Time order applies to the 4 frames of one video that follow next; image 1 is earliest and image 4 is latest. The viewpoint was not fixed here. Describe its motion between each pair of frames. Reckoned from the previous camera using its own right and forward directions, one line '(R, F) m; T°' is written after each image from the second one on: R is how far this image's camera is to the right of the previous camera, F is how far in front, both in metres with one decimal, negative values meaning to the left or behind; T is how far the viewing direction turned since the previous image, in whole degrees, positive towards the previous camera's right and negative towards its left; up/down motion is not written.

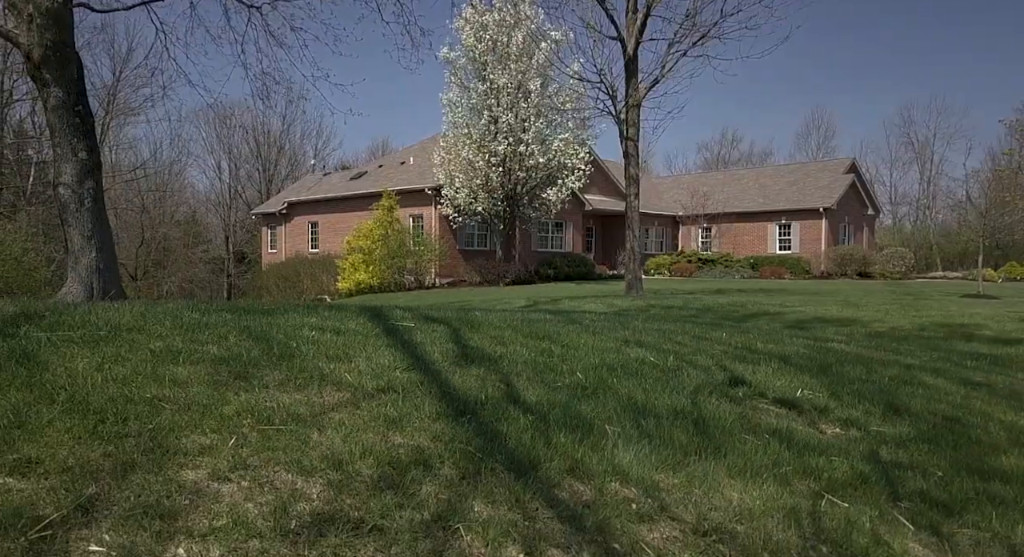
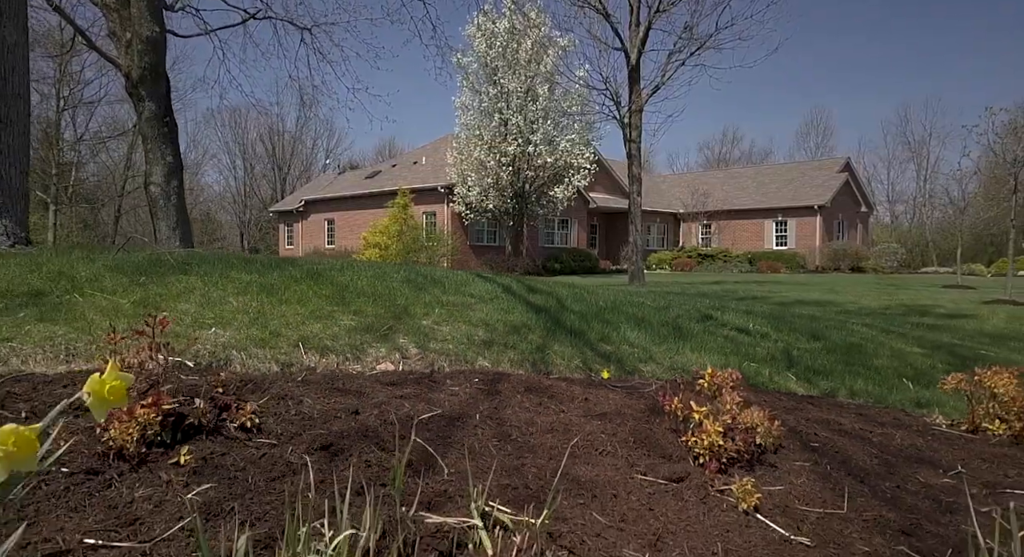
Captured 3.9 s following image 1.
(-0.4, -2.4) m; 0°
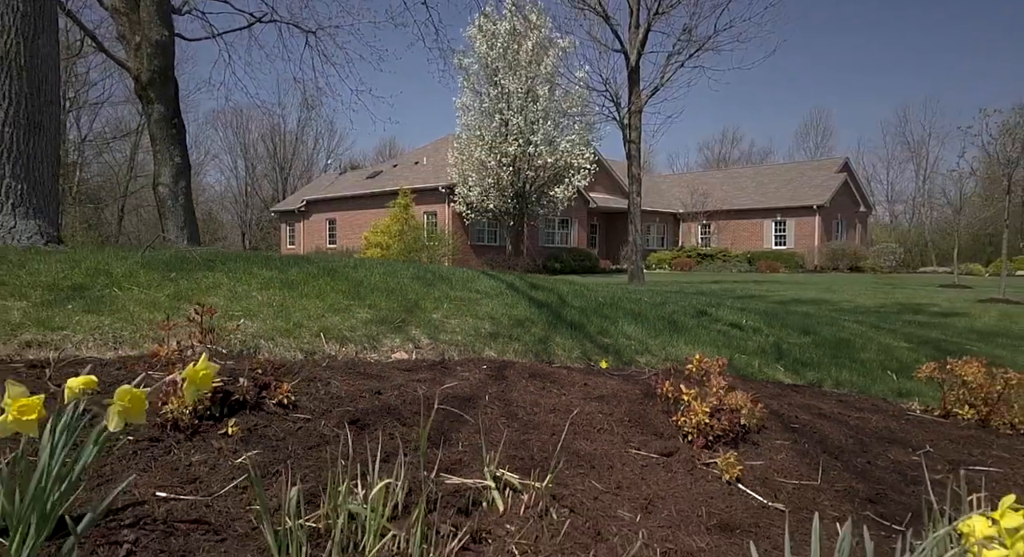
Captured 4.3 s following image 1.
(0.0, -0.3) m; 0°
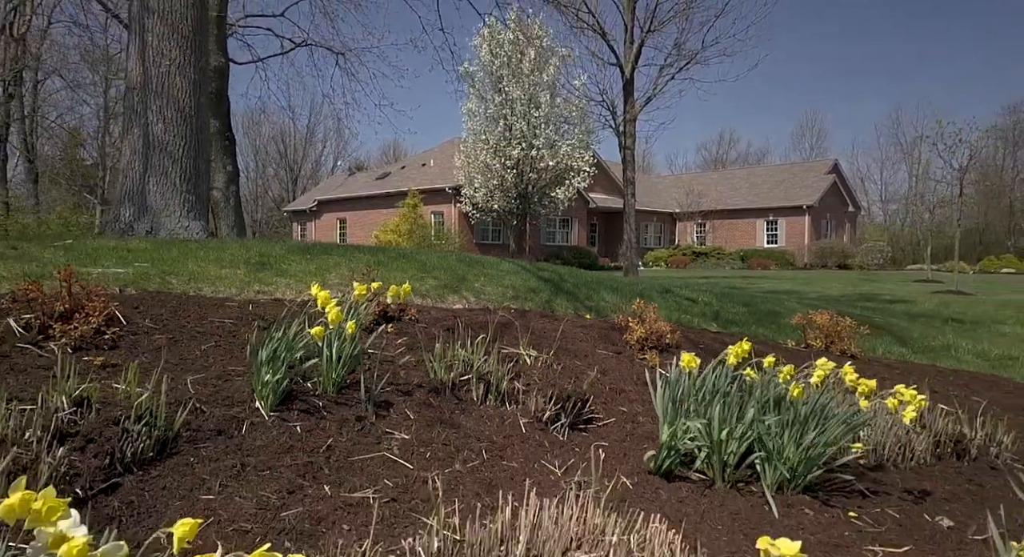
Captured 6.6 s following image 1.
(-0.2, -2.5) m; 0°
